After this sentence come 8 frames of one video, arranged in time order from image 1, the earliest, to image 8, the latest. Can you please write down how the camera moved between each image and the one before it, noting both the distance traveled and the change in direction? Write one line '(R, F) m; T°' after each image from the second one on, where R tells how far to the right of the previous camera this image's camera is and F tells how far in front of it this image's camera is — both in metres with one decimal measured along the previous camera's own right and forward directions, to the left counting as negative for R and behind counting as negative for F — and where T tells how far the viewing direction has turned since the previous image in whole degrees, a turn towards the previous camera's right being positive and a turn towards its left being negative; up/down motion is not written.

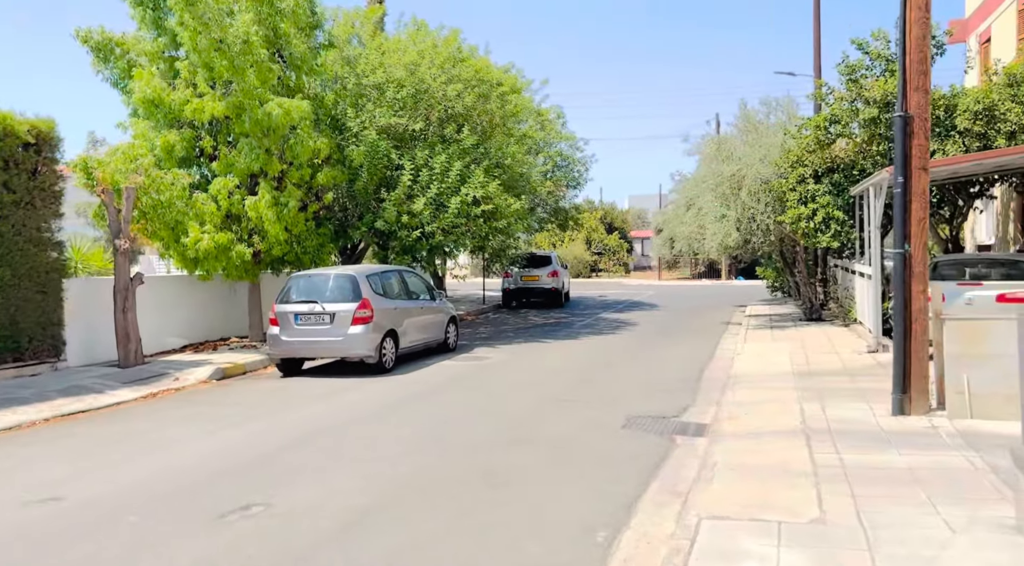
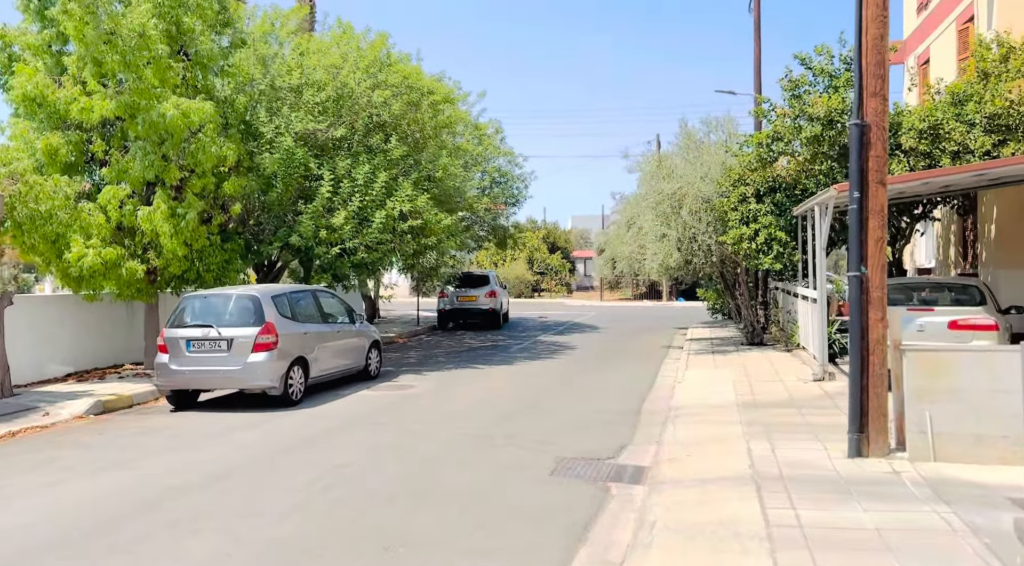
(+0.3, +1.1) m; +4°
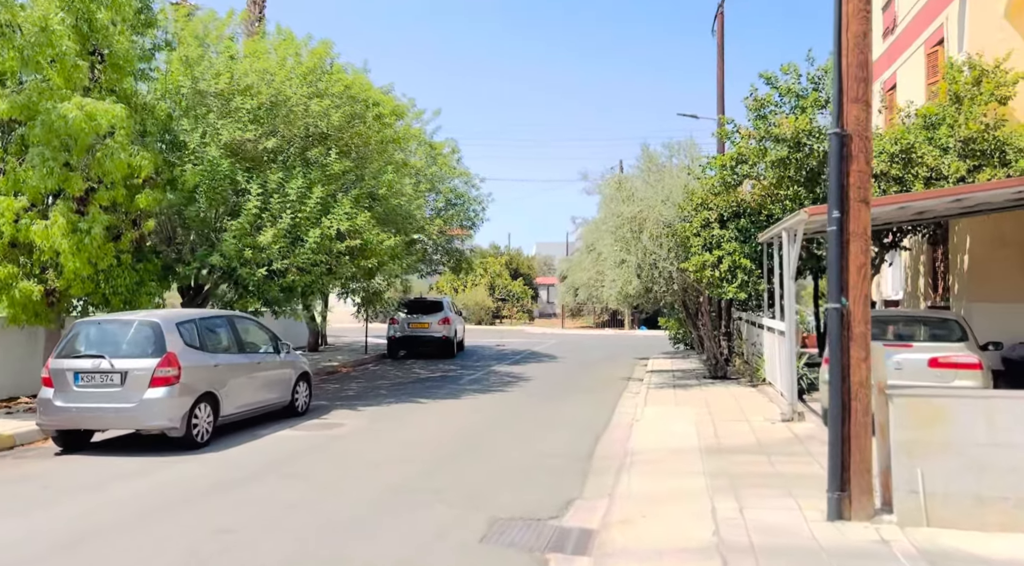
(+0.3, +1.2) m; +2°
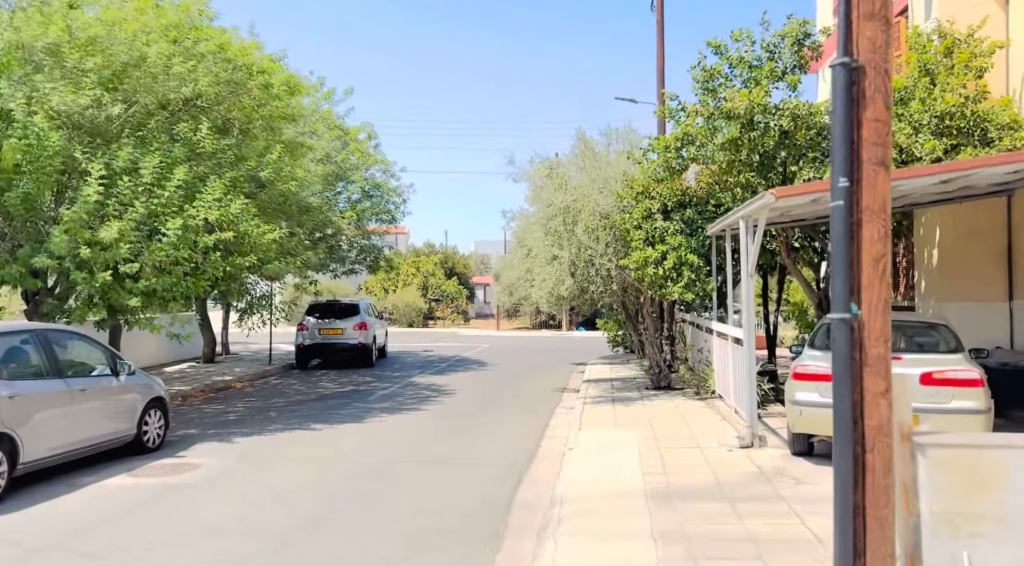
(+0.4, +2.2) m; +4°
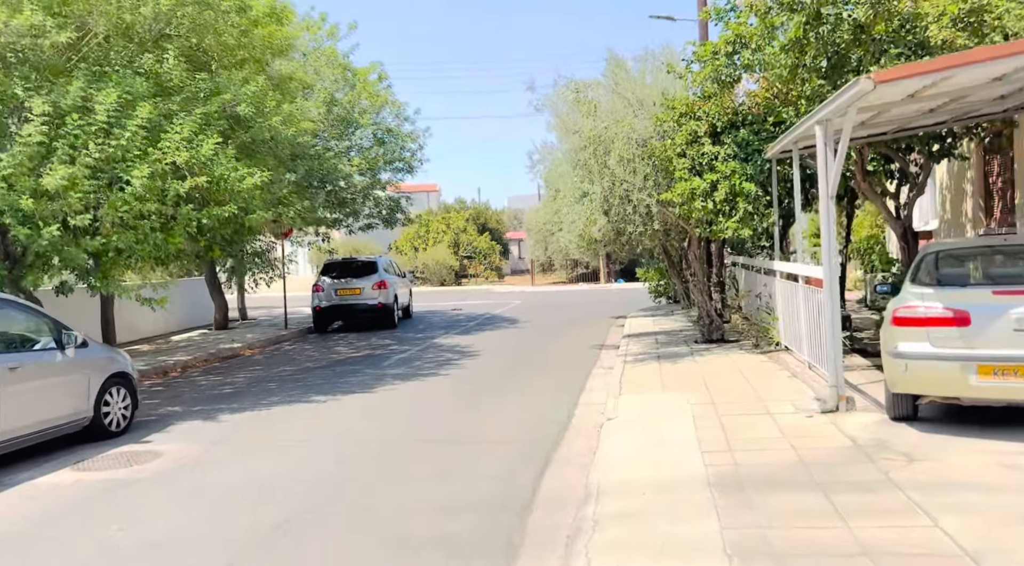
(+0.2, +1.9) m; -3°
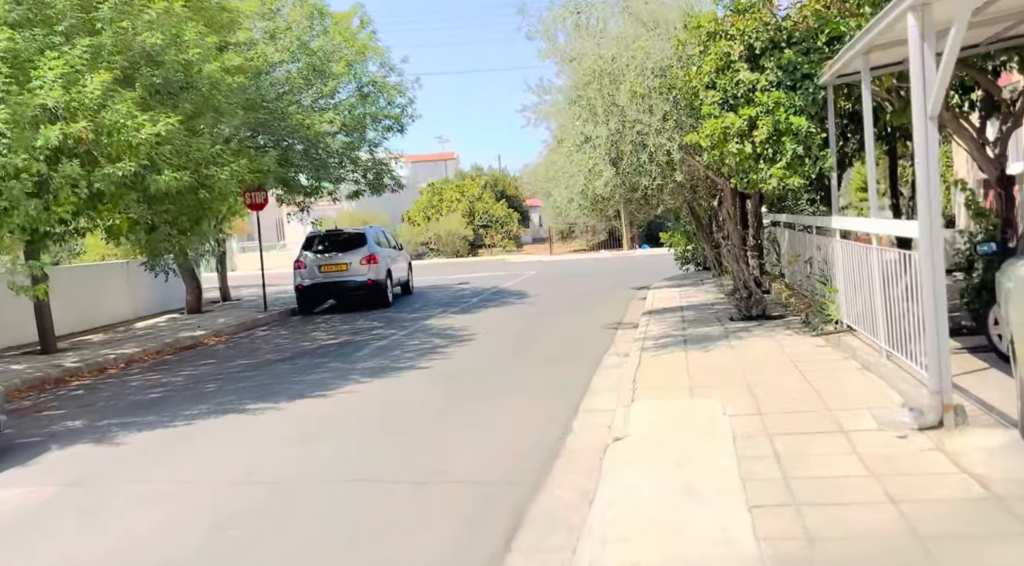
(+0.4, +2.4) m; -2°
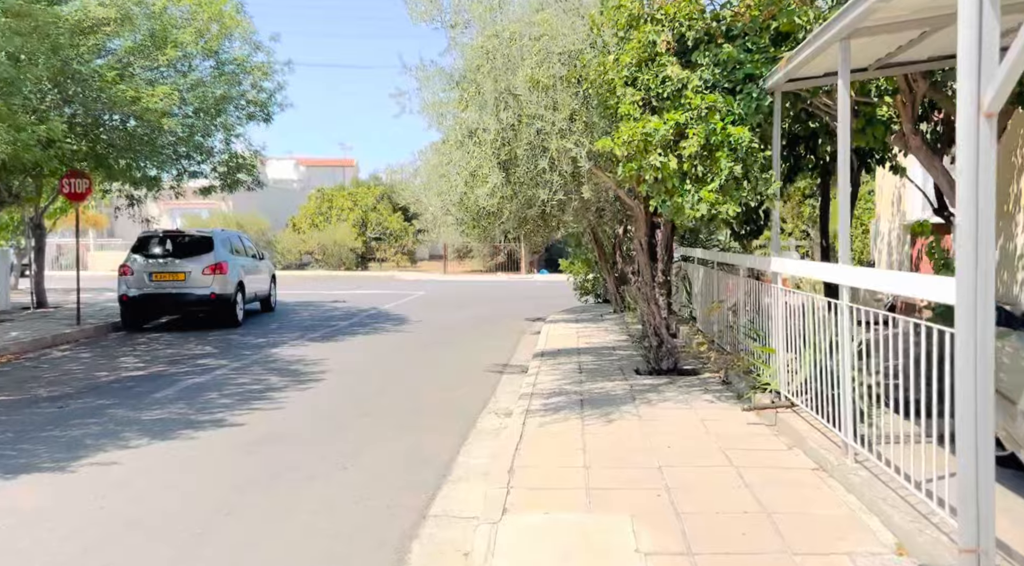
(+0.4, +2.4) m; +7°
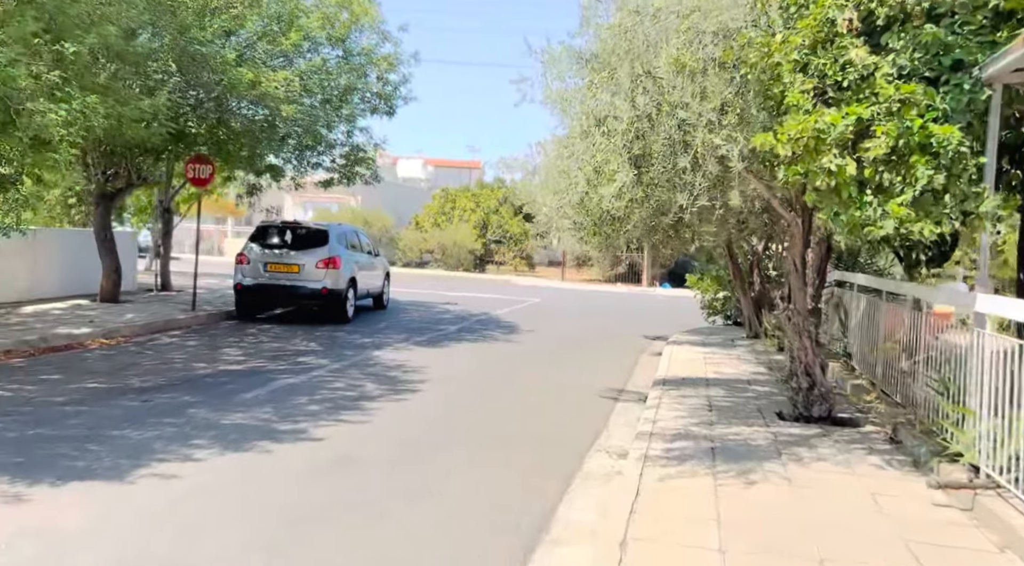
(-0.1, +1.2) m; -8°
